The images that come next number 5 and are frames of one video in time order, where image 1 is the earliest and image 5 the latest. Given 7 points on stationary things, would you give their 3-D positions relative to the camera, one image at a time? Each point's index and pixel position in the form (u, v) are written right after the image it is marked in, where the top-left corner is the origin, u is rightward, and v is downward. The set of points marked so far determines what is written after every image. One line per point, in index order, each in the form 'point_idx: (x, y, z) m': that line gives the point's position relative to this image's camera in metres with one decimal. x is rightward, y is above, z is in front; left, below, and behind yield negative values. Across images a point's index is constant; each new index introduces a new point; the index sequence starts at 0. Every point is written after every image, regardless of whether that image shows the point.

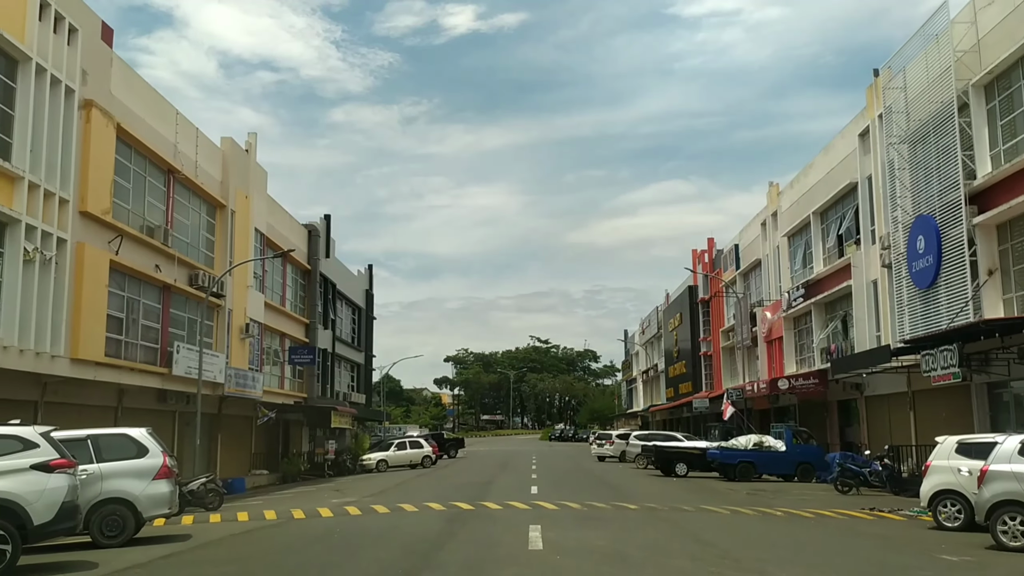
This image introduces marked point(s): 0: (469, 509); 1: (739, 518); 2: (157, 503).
0: (-0.8, -3.9, +16.4) m
1: (+3.8, -3.8, +15.3) m
2: (-4.8, -2.9, +12.5) m
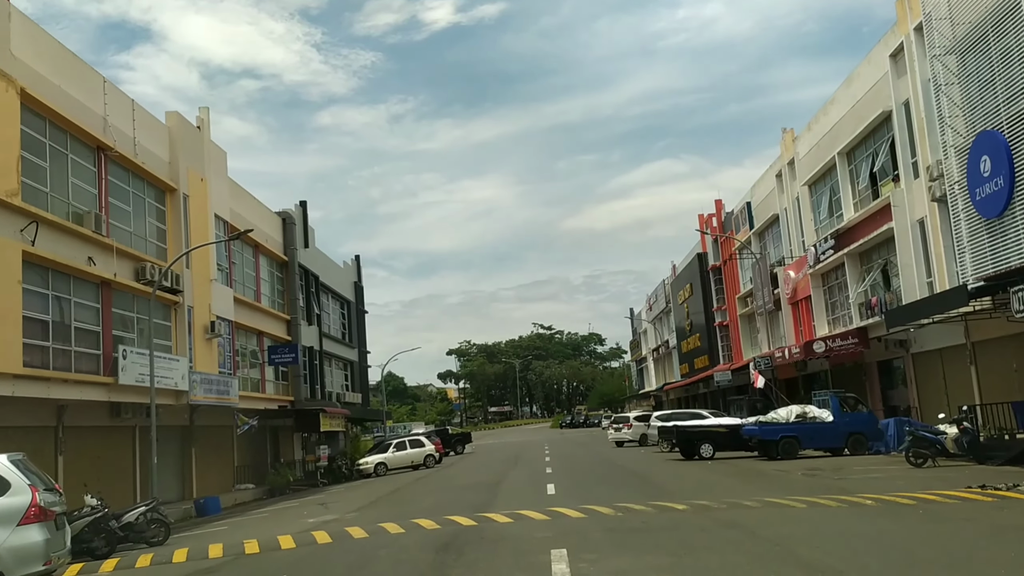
0: (-0.6, -3.3, +12.8) m
1: (+3.9, -2.9, +11.7) m
2: (-4.7, -2.6, +8.9) m
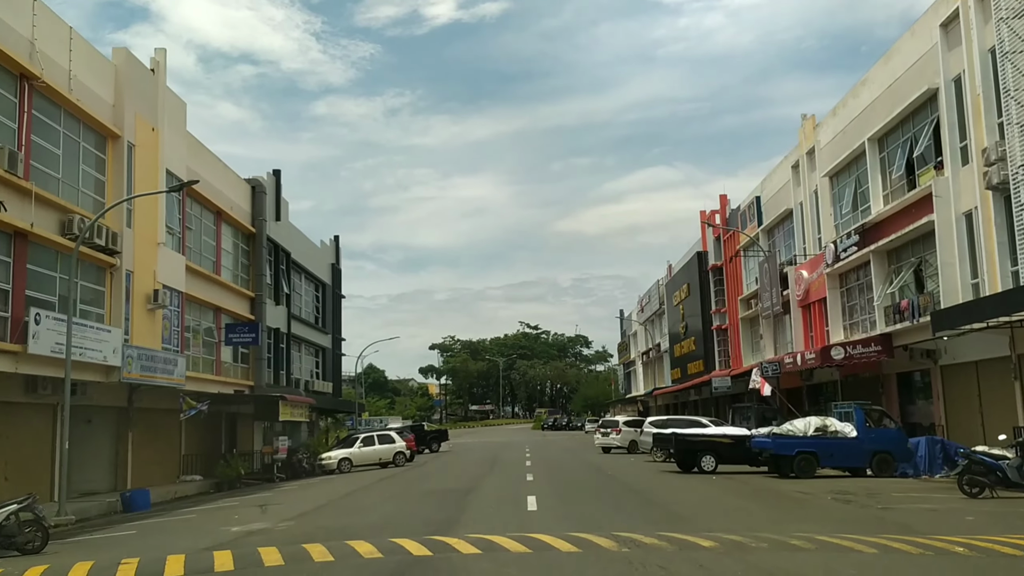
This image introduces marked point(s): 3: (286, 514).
0: (-0.9, -2.8, +9.6) m
1: (+3.6, -2.6, +8.5) m
2: (-5.0, -1.9, +5.6) m
3: (-4.1, -4.0, +16.5) m
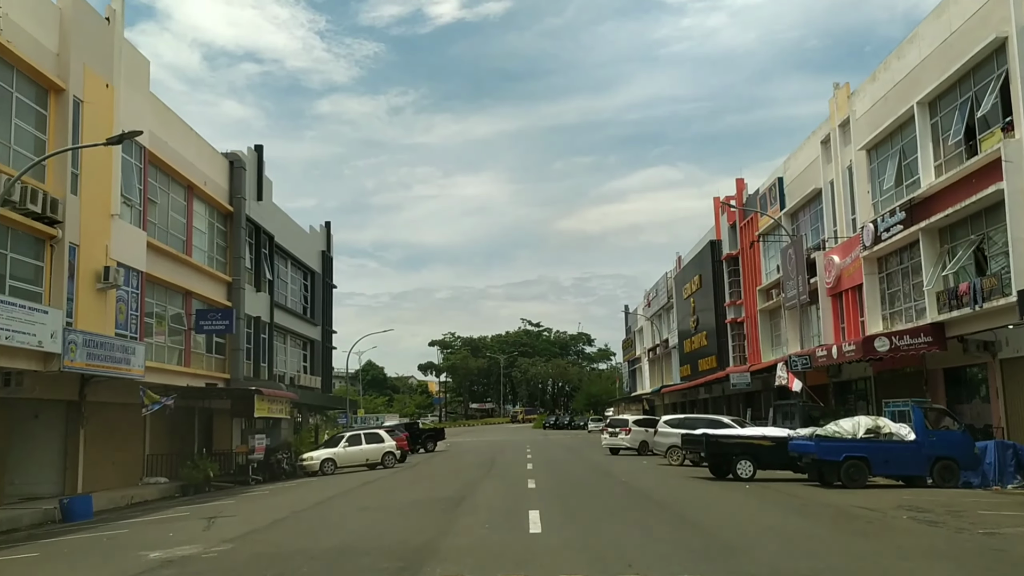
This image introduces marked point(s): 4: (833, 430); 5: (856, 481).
0: (-0.9, -2.3, +6.5) m
1: (+3.6, -2.1, +5.4) m
2: (-5.0, -1.4, +2.5) m
3: (-4.1, -3.5, +13.4) m
4: (+6.7, -2.9, +19.1) m
5: (+6.9, -3.9, +18.5) m
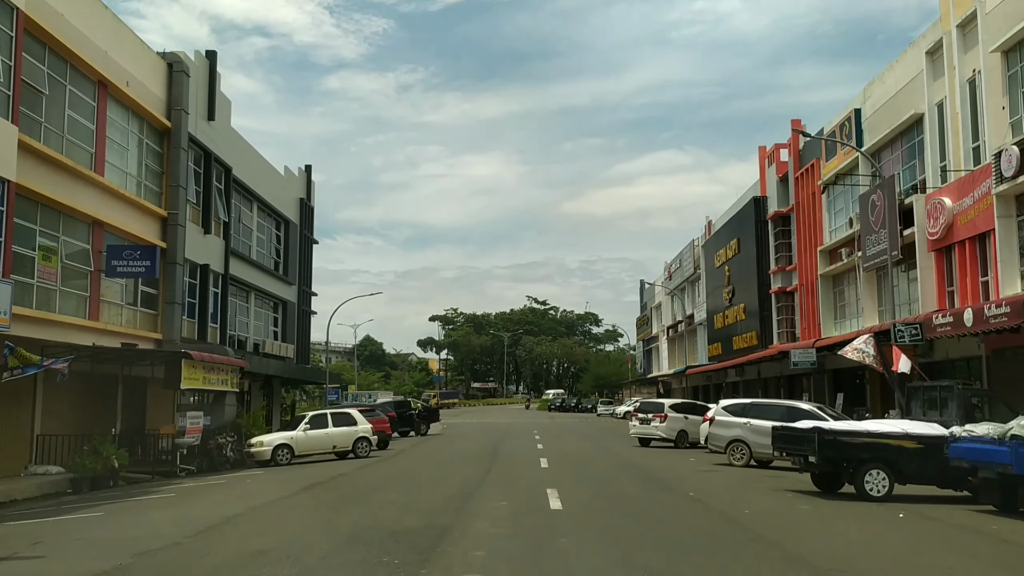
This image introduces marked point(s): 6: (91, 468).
0: (-0.8, -1.3, -0.5) m
1: (+3.8, -1.2, -1.5) m
2: (-4.8, -0.4, -4.4) m
3: (-3.9, -2.3, +6.5) m
4: (+6.9, -1.8, +12.2) m
5: (+7.1, -2.8, +11.6) m
6: (-9.1, -3.9, +20.1) m
